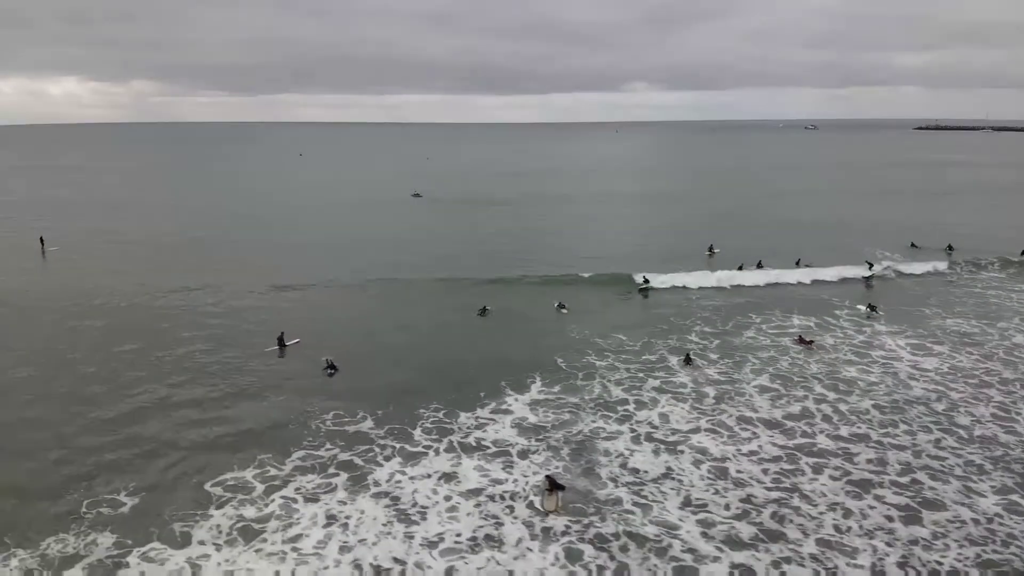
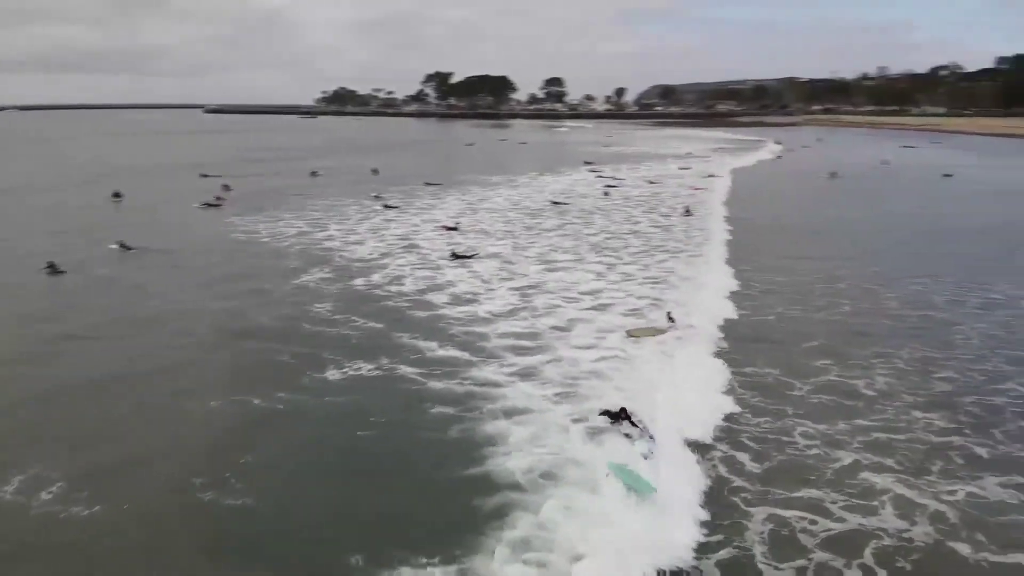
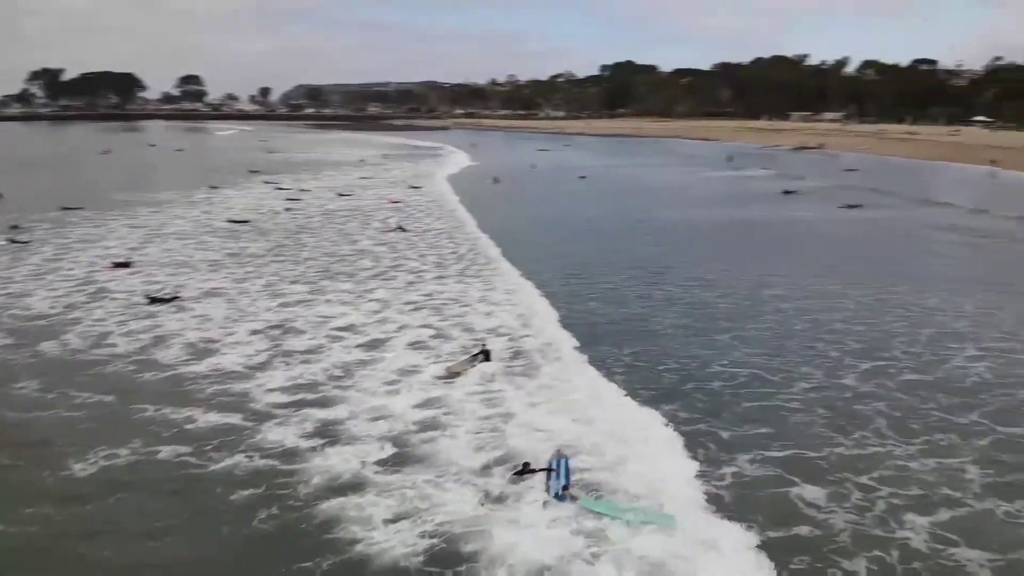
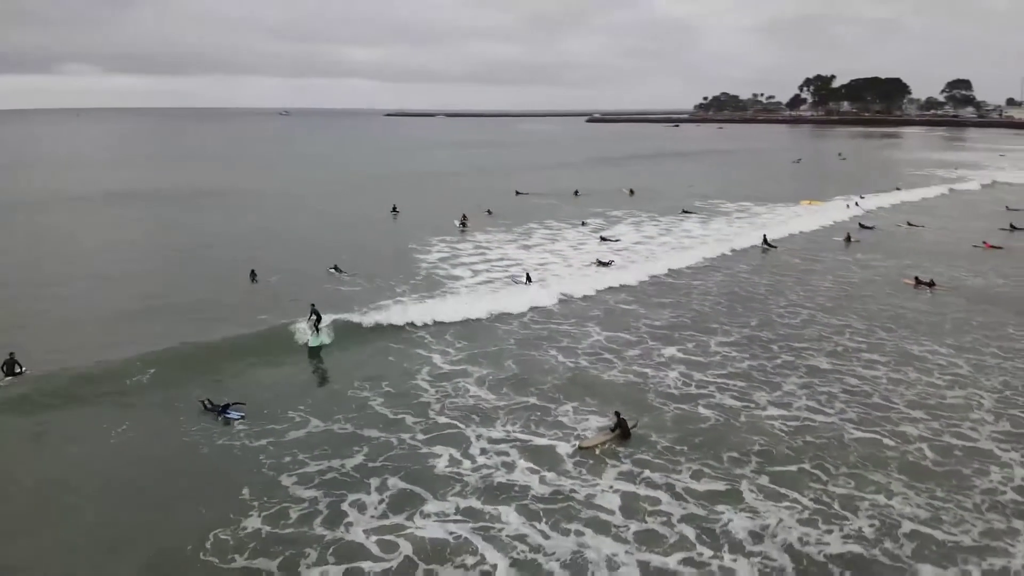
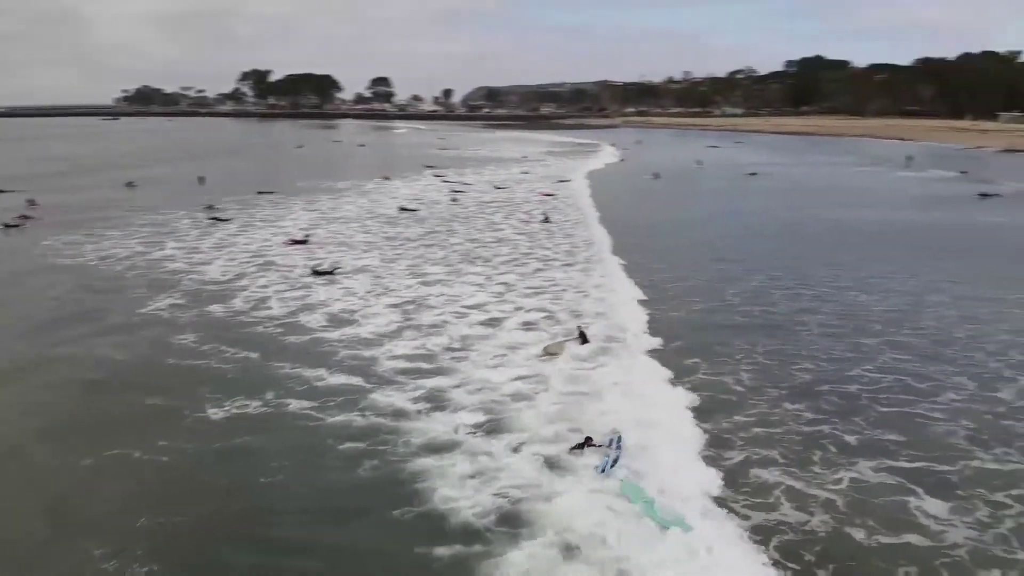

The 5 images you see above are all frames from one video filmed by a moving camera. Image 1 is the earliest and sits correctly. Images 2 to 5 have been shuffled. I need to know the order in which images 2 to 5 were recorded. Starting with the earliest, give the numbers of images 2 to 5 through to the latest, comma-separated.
4, 2, 5, 3
